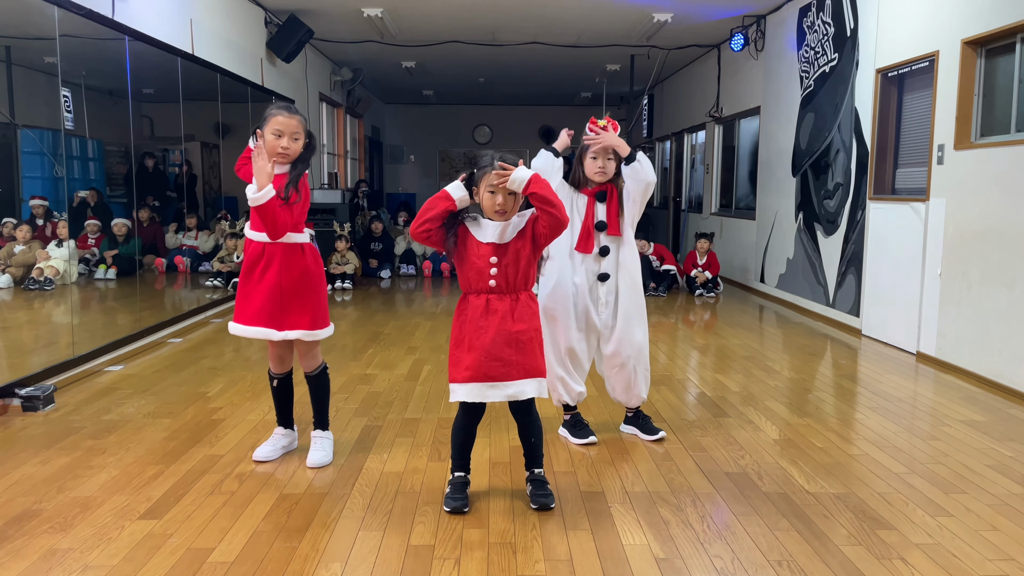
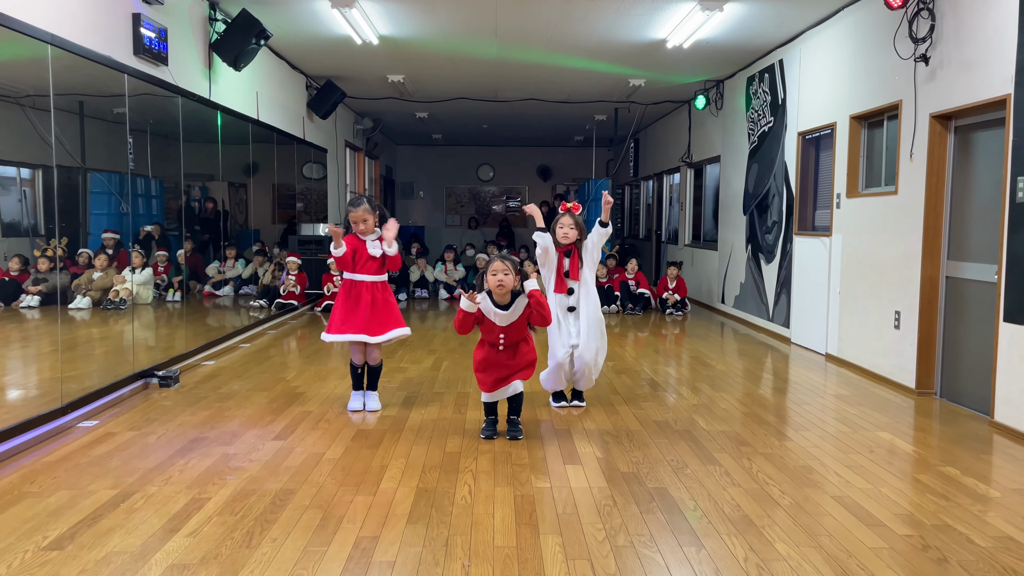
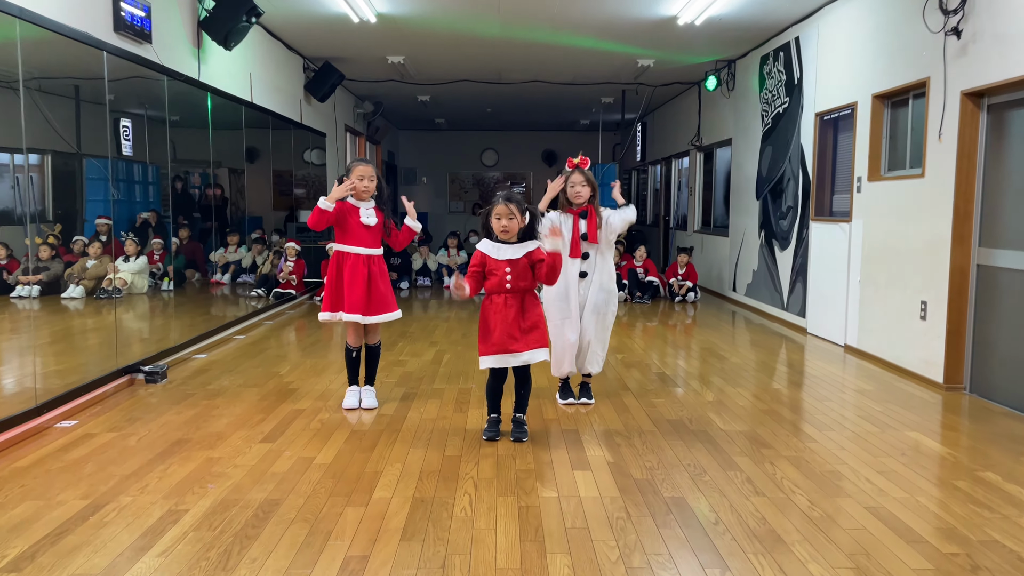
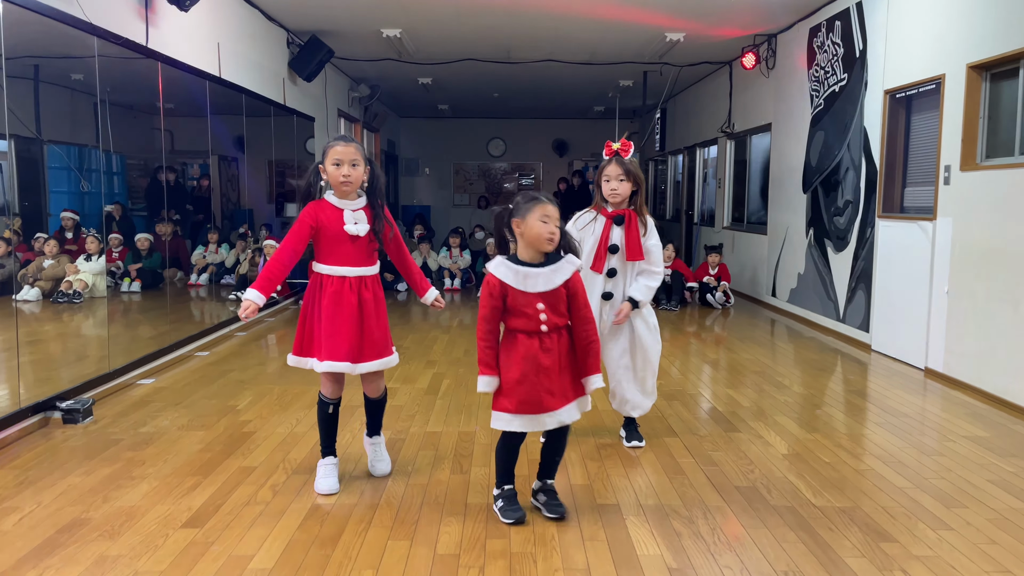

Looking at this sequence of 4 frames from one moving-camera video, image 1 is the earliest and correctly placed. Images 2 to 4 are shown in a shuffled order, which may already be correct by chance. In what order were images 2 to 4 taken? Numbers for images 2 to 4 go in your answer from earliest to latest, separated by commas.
2, 3, 4
